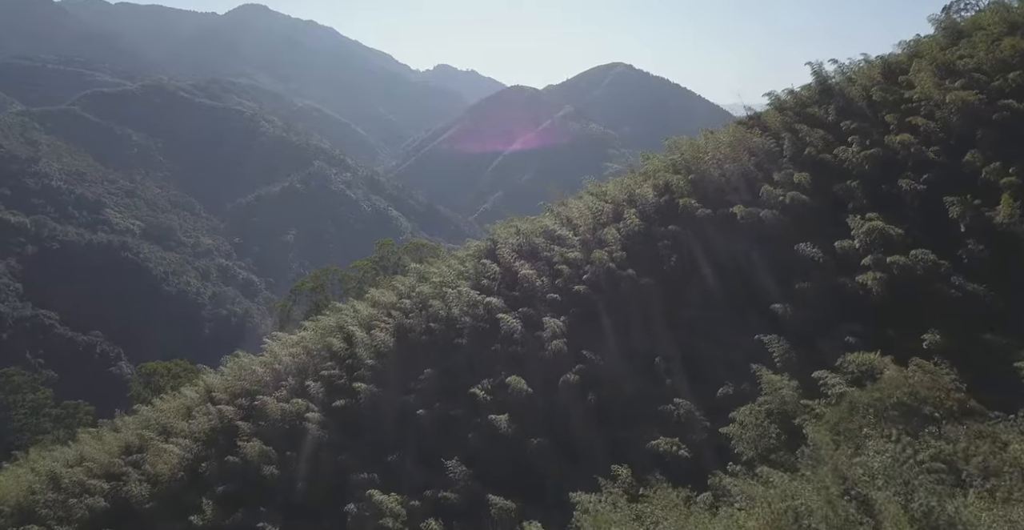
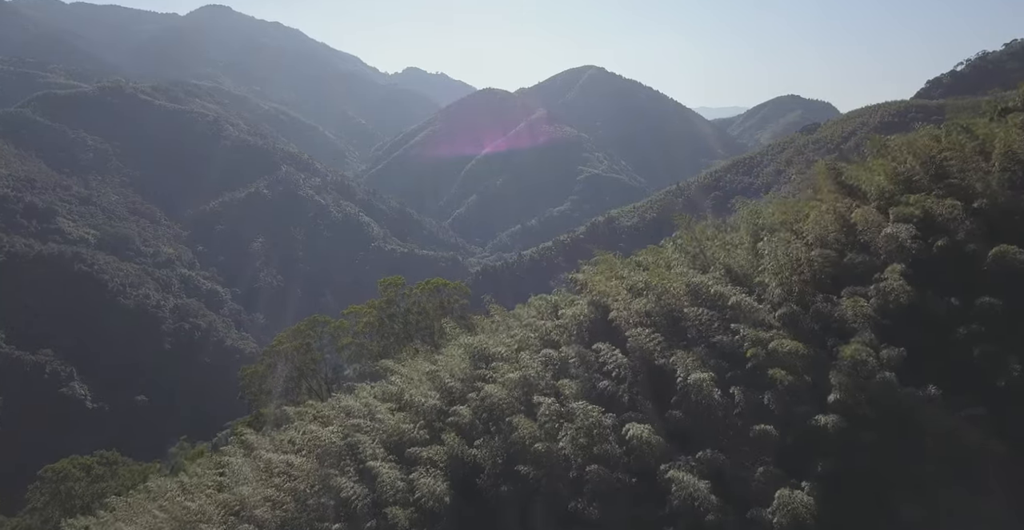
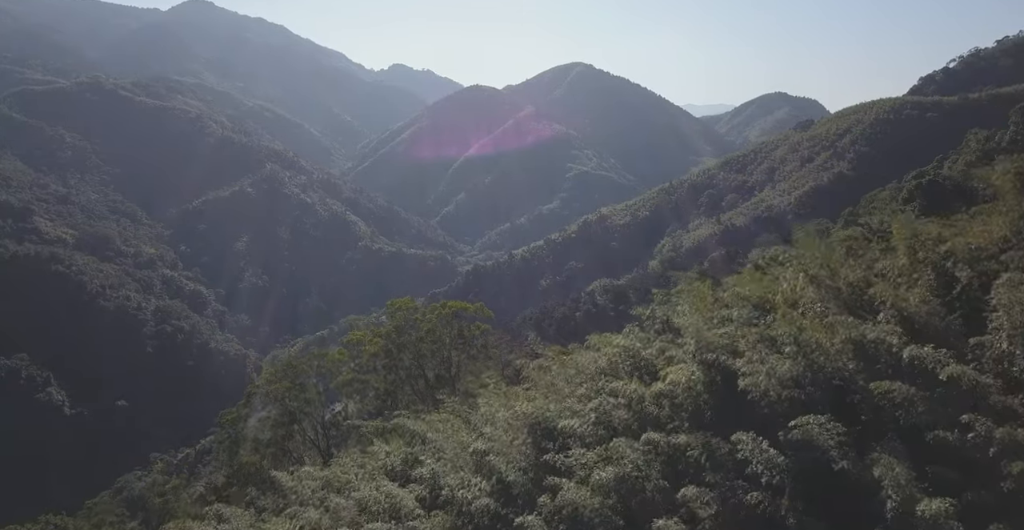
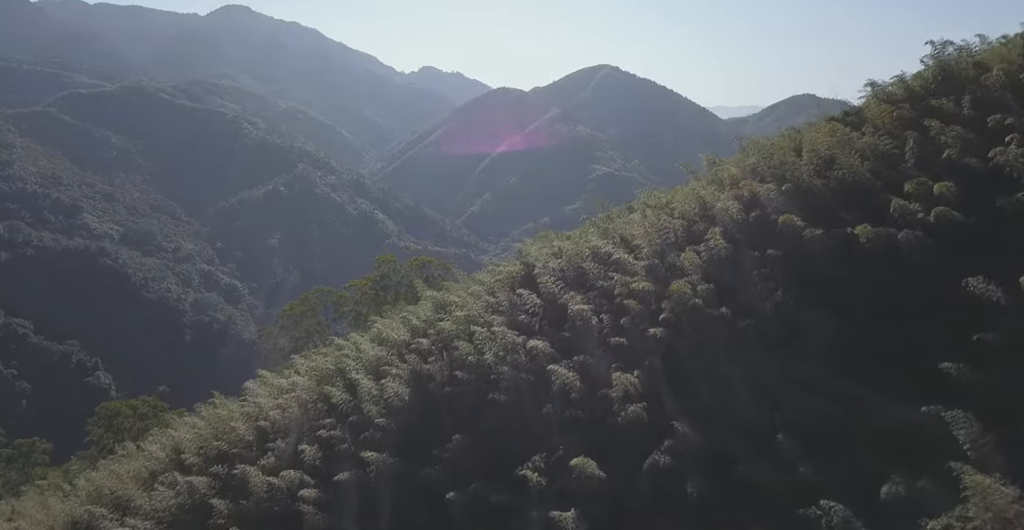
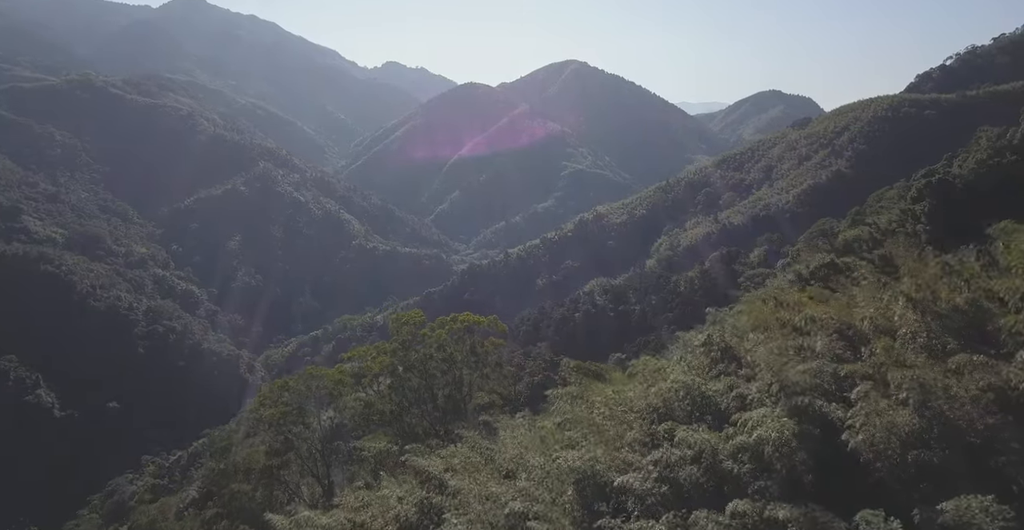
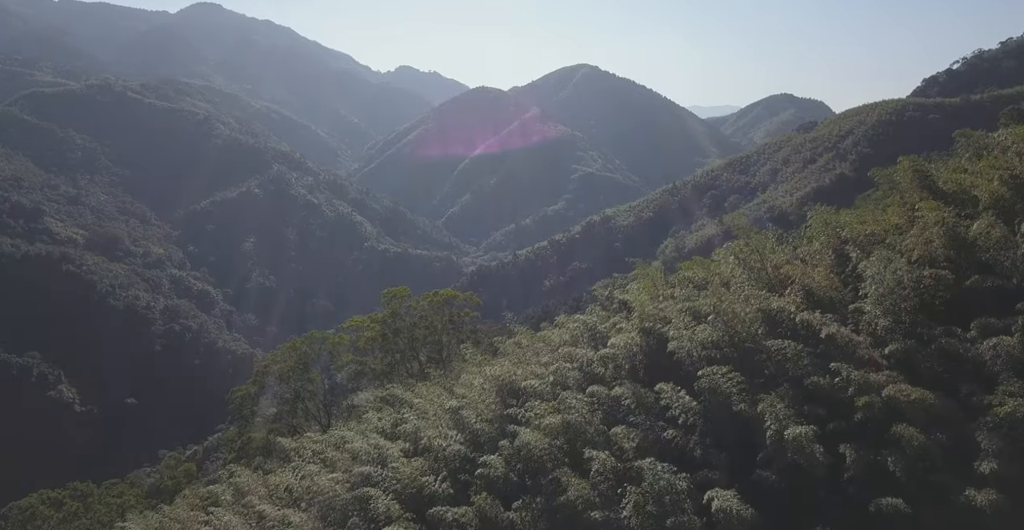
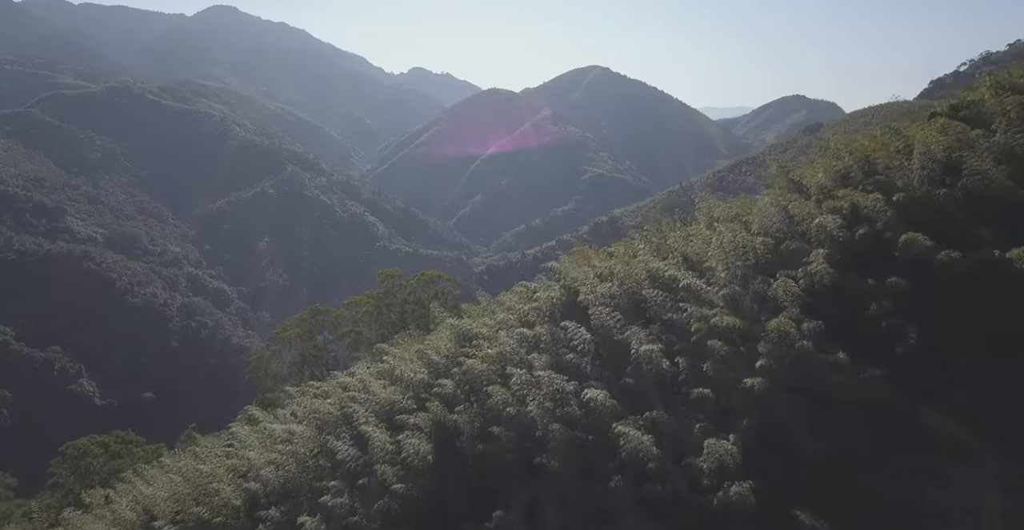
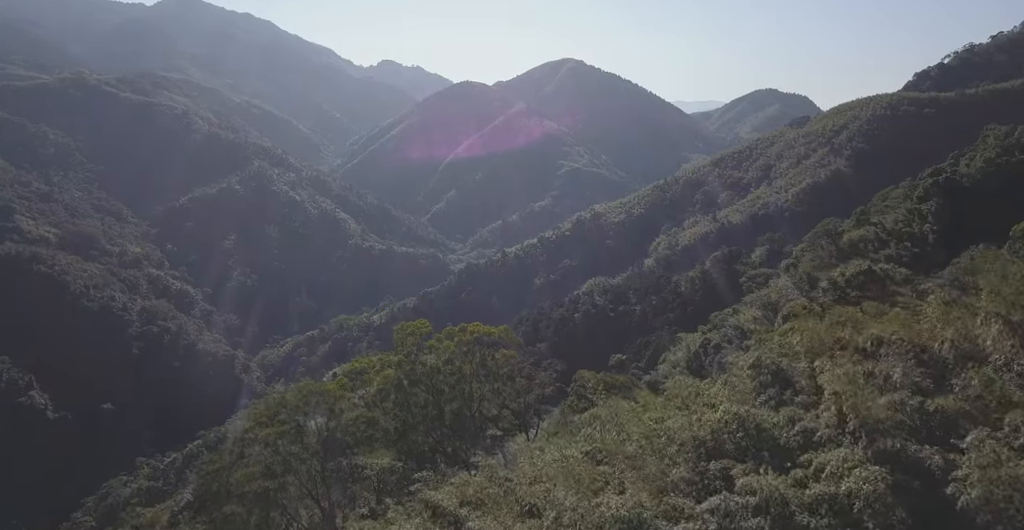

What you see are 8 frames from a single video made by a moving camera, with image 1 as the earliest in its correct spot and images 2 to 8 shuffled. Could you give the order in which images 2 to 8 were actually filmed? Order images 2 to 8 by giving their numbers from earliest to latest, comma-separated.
4, 7, 2, 6, 3, 5, 8
